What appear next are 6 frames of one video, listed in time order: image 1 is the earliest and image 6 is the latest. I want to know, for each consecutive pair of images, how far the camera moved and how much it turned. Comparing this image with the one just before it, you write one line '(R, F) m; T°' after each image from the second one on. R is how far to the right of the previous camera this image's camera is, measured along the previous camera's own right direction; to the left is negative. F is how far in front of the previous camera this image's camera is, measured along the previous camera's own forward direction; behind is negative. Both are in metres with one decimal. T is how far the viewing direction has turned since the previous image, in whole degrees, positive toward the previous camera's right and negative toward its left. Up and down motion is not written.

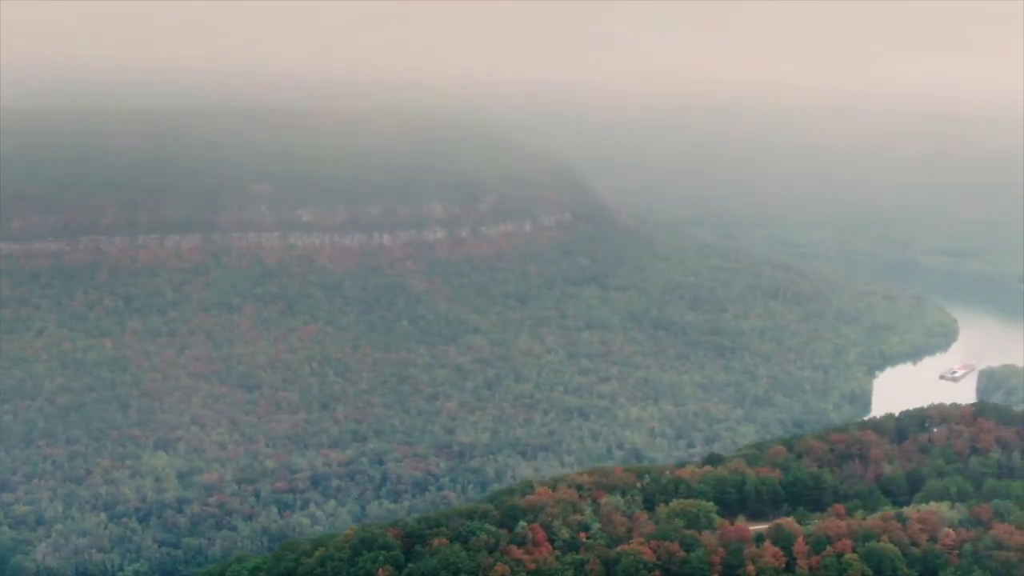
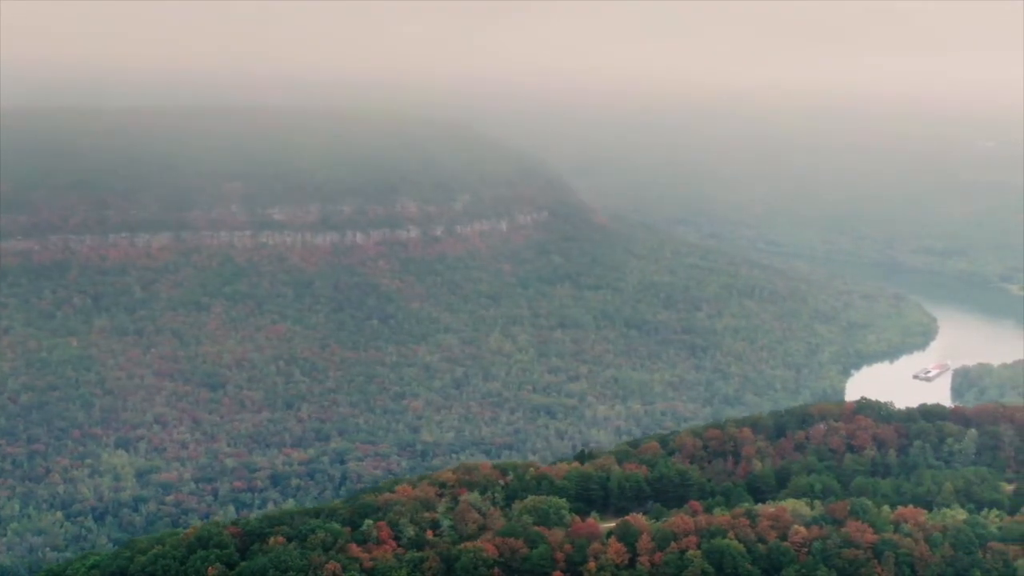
(+1.0, +0.1) m; 0°
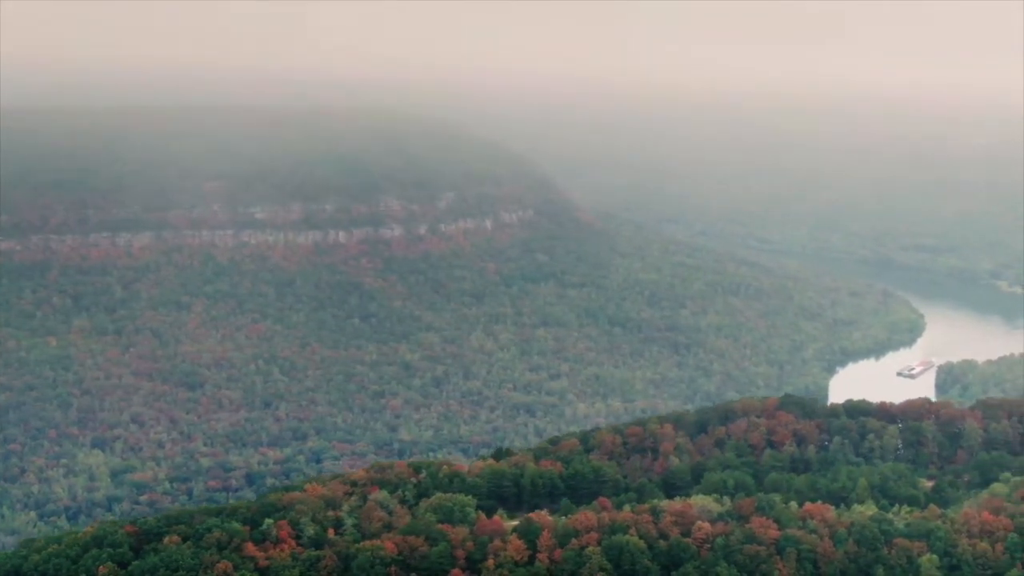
(+0.6, 0.0) m; 0°
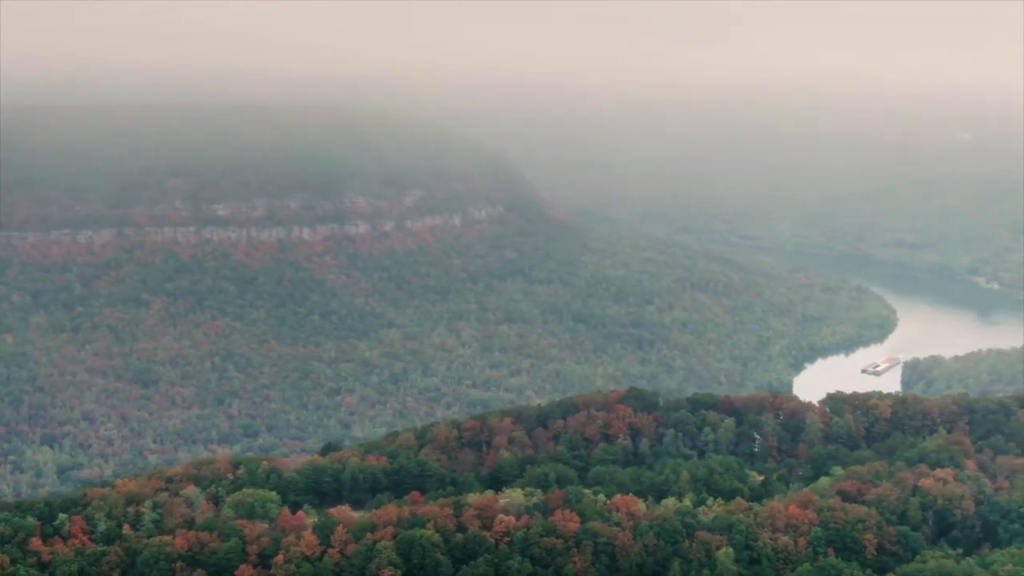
(+1.3, +0.1) m; 0°
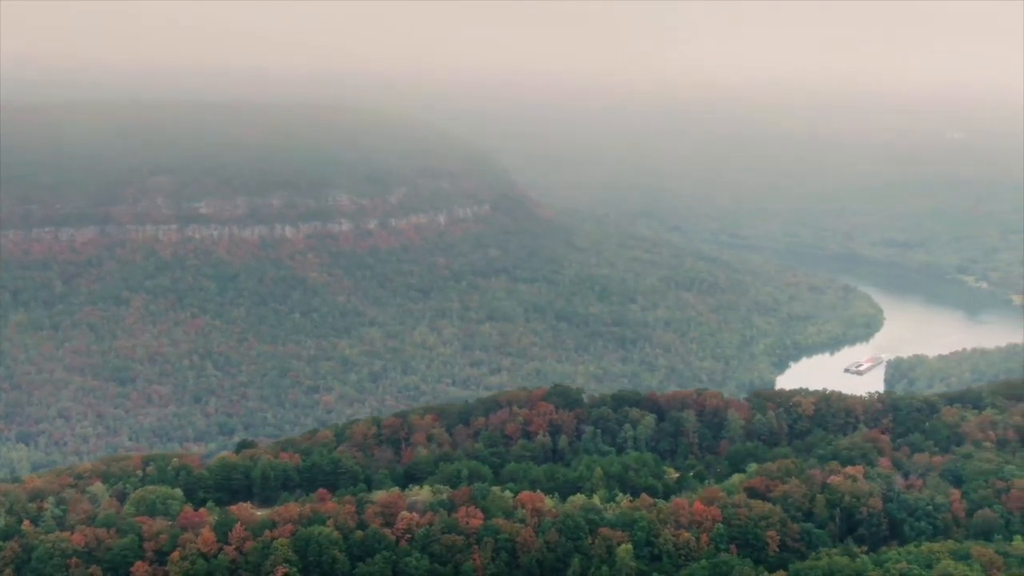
(+0.6, 0.0) m; 0°
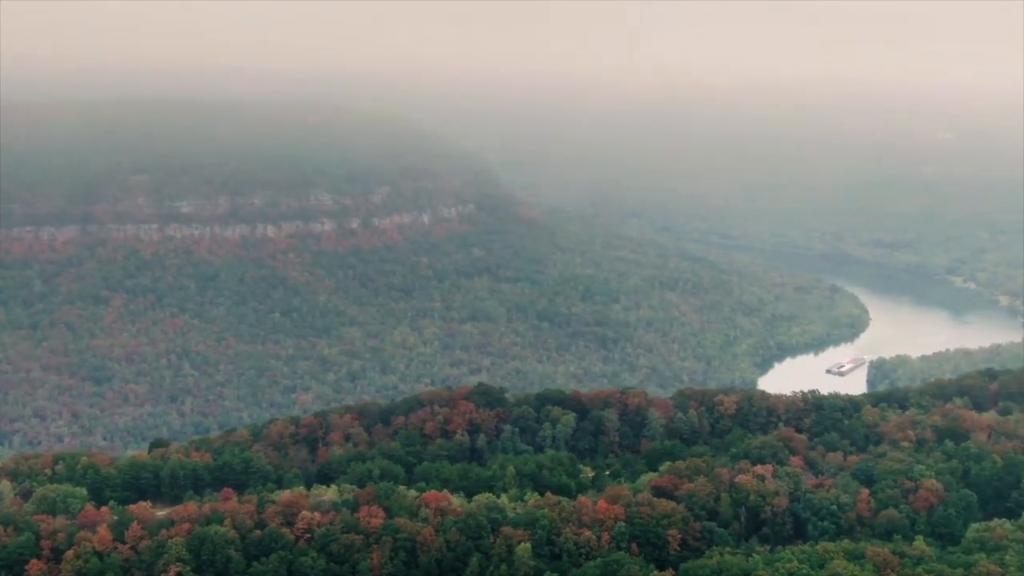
(+0.6, 0.0) m; 0°
